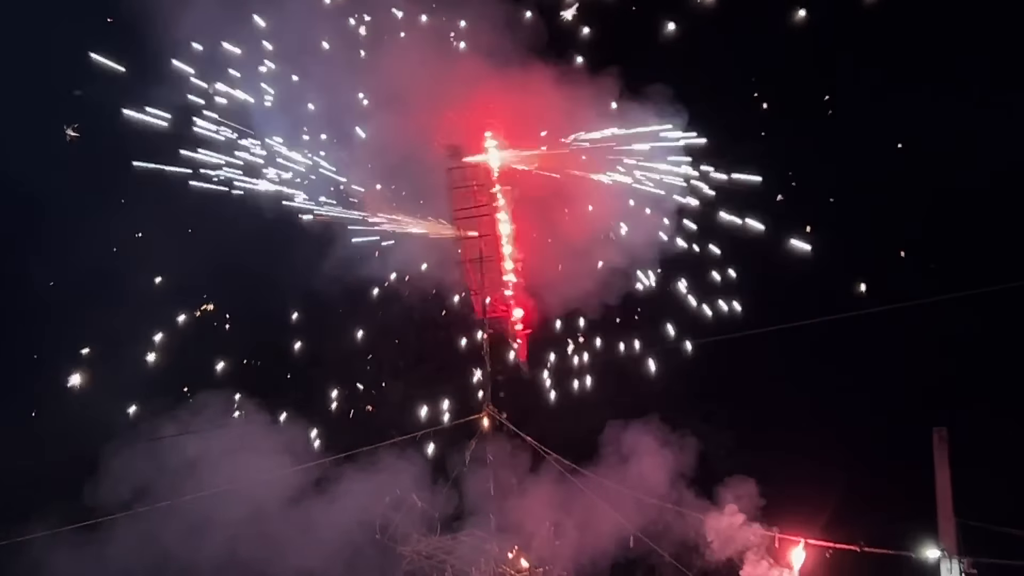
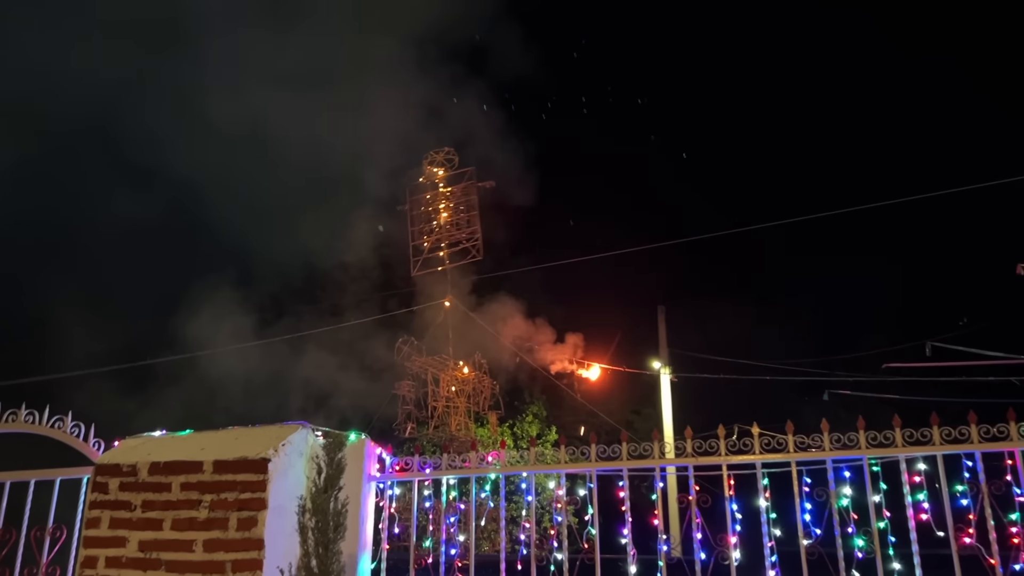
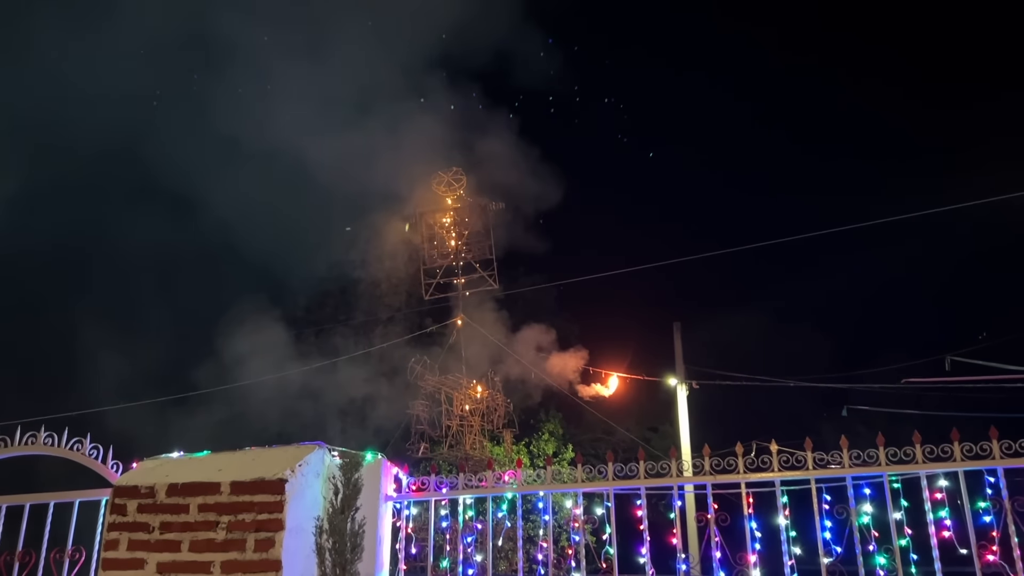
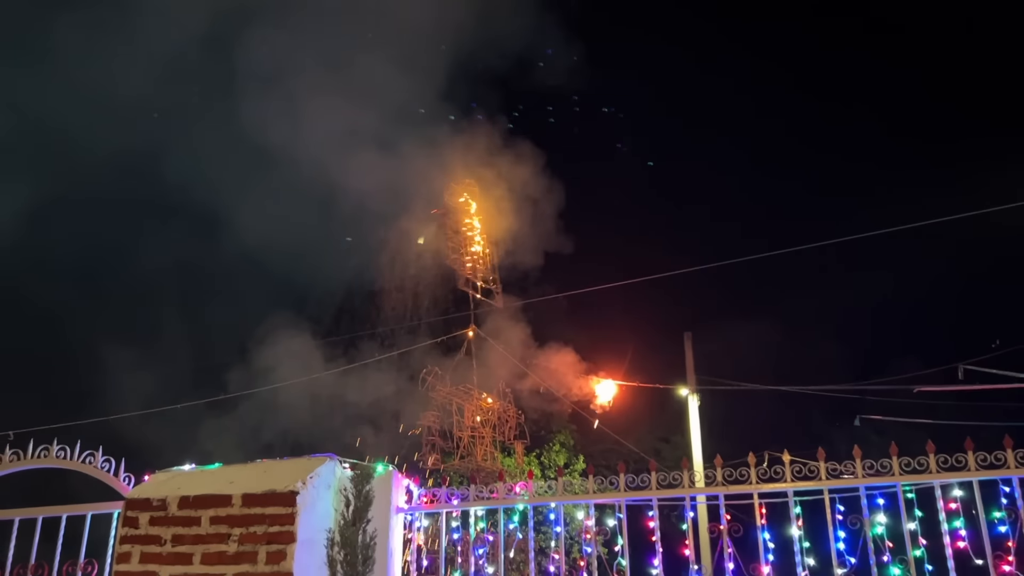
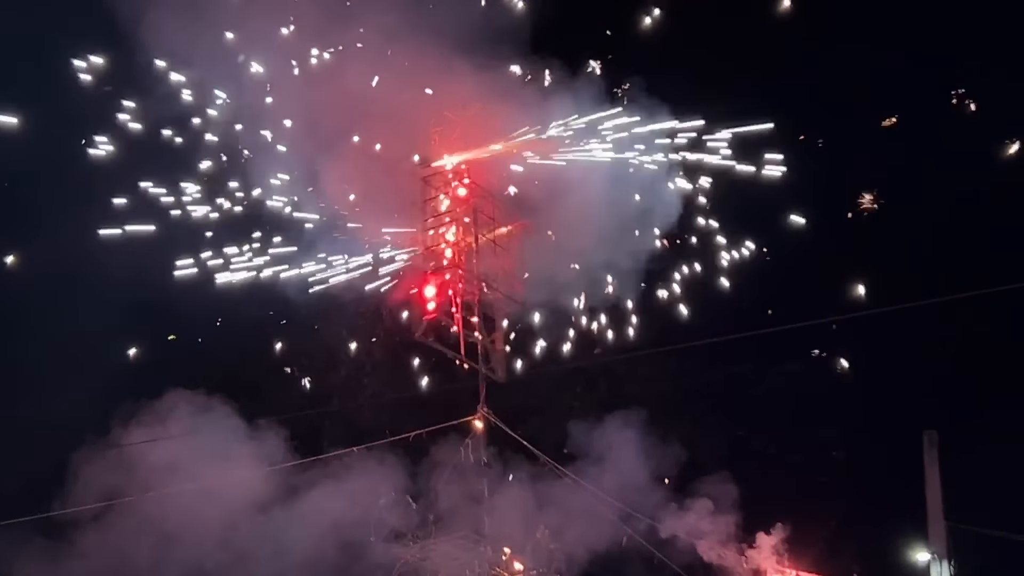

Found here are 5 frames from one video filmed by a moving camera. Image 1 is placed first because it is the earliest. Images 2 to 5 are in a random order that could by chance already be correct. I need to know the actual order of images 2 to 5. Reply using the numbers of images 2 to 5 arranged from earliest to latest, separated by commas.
5, 4, 3, 2
